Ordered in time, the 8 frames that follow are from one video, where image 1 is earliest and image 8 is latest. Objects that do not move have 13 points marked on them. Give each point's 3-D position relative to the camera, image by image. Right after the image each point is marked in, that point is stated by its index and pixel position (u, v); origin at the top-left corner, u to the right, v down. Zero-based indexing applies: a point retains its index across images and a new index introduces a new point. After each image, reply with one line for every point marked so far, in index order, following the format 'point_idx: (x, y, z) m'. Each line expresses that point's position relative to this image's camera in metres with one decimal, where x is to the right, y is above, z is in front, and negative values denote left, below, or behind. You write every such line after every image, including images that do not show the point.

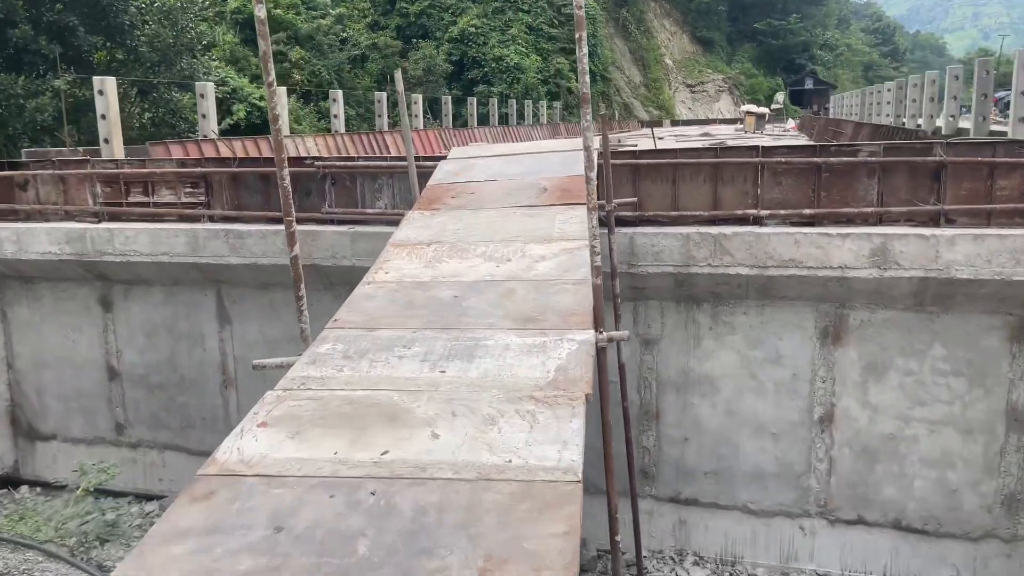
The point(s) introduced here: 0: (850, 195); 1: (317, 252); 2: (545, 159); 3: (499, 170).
0: (+3.1, +0.9, +7.5) m
1: (-2.2, +0.4, +8.8) m
2: (+0.3, +1.2, +7.7) m
3: (-0.1, +1.1, +7.5) m
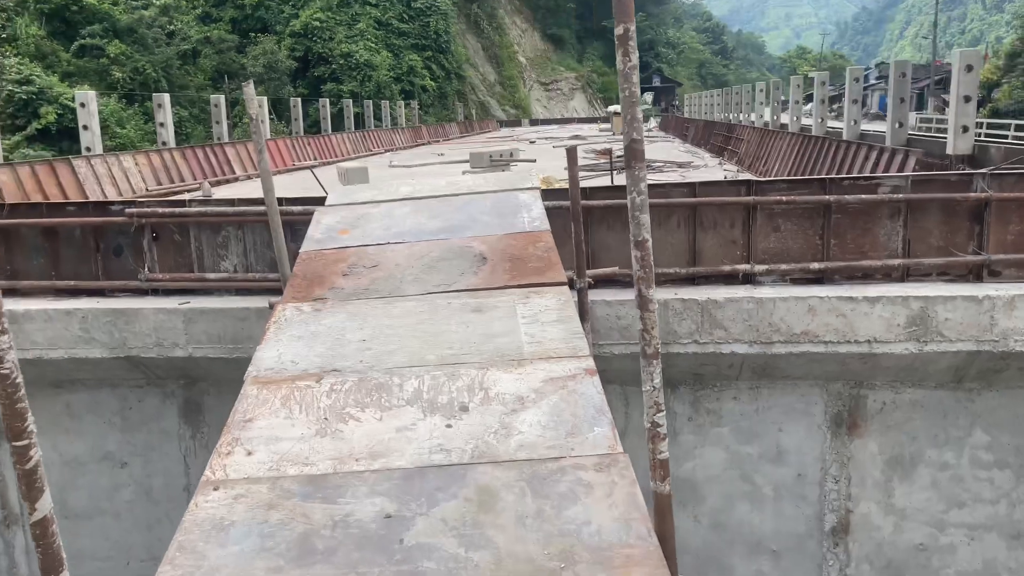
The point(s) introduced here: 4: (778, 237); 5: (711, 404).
0: (+2.5, +0.3, +5.7) m
1: (-2.9, -0.4, +6.1) m
2: (-0.3, +0.5, +5.4) m
3: (-0.7, +0.4, +5.2) m
4: (+1.9, +0.4, +5.8) m
5: (+1.5, -0.9, +6.0) m
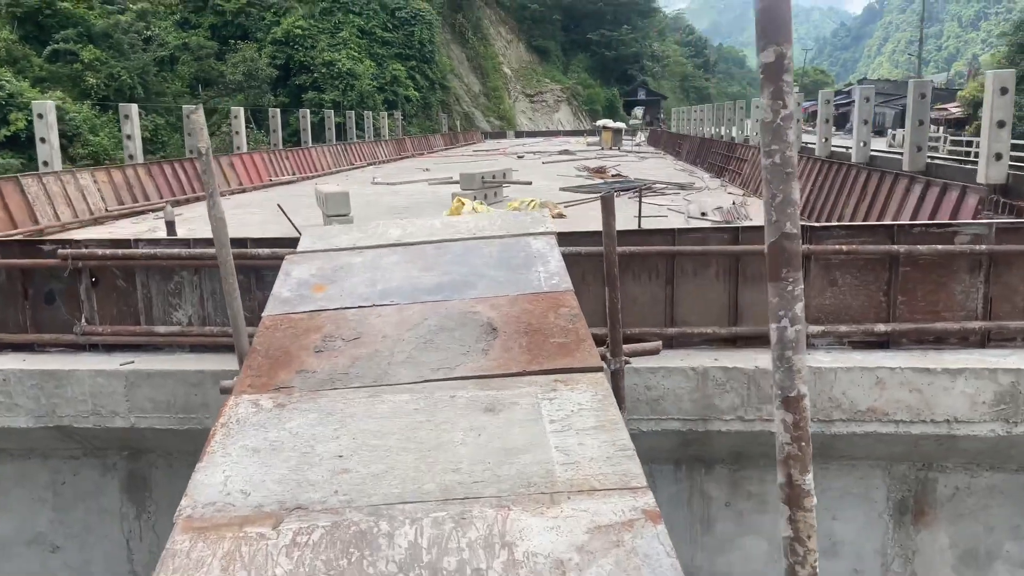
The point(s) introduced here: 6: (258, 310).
0: (+2.6, -0.1, +4.9) m
1: (-2.9, -0.8, +5.1) m
2: (-0.2, +0.2, +4.5) m
3: (-0.6, 0.0, +4.2) m
4: (+2.0, 0.0, +4.9) m
5: (+1.5, -1.3, +5.1) m
6: (-1.7, -0.1, +5.4) m
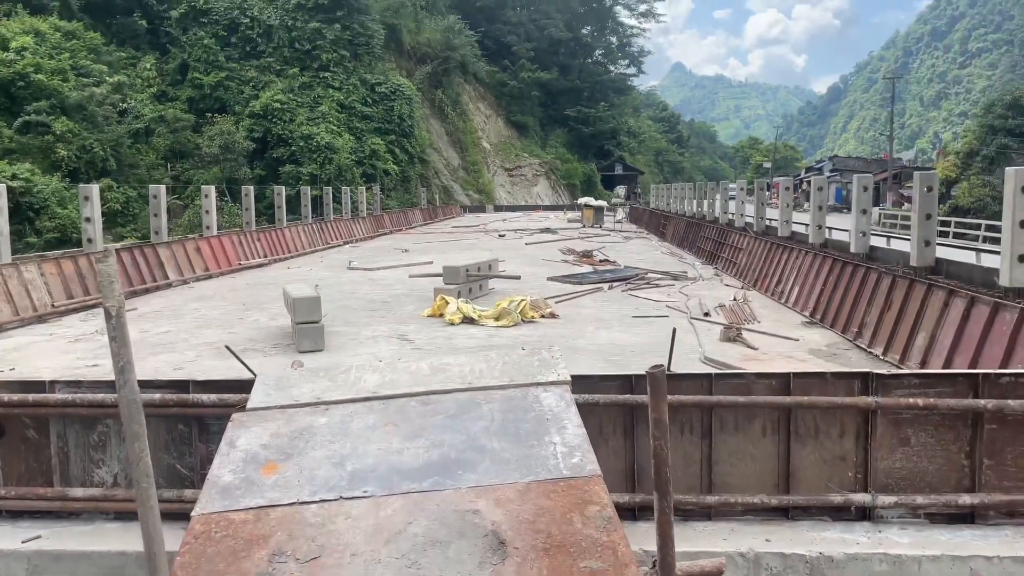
0: (+2.6, -0.9, +4.0) m
1: (-2.9, -1.6, +4.0) m
2: (-0.2, -0.6, +3.6) m
3: (-0.6, -0.7, +3.3) m
4: (+2.0, -0.8, +4.1) m
5: (+1.5, -2.1, +4.1) m
6: (-1.7, -1.0, +4.4) m
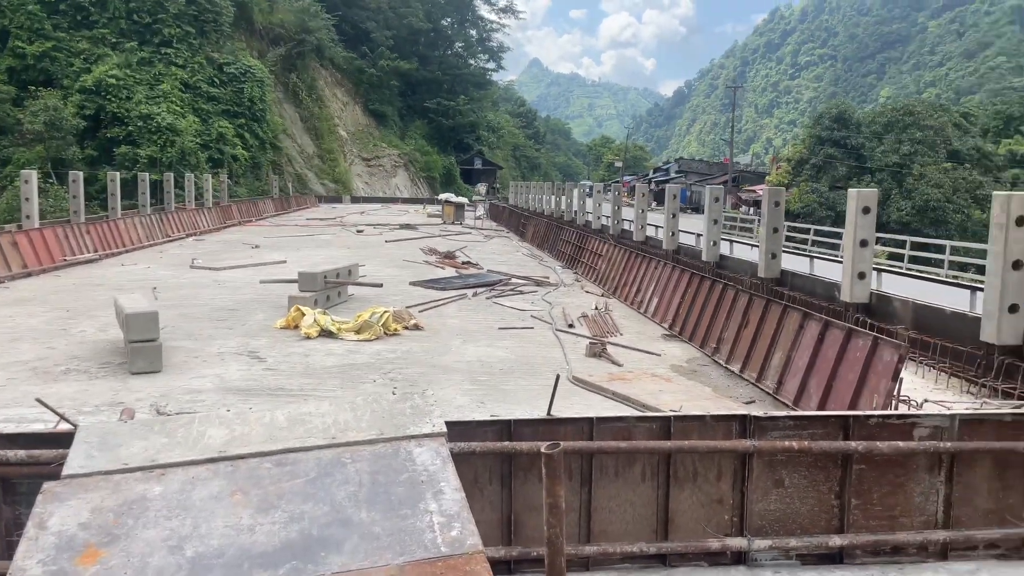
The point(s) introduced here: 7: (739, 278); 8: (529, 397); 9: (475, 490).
0: (+2.0, -1.1, +4.1) m
1: (-3.4, -1.7, +3.2) m
2: (-0.7, -0.8, +3.2) m
3: (-1.1, -0.9, +2.8) m
4: (+1.4, -1.1, +4.0) m
5: (+0.9, -2.3, +4.0) m
6: (-2.4, -1.1, +3.7) m
7: (+2.8, +0.1, +9.8) m
8: (+0.1, -0.9, +6.8) m
9: (-0.2, -1.0, +3.9) m
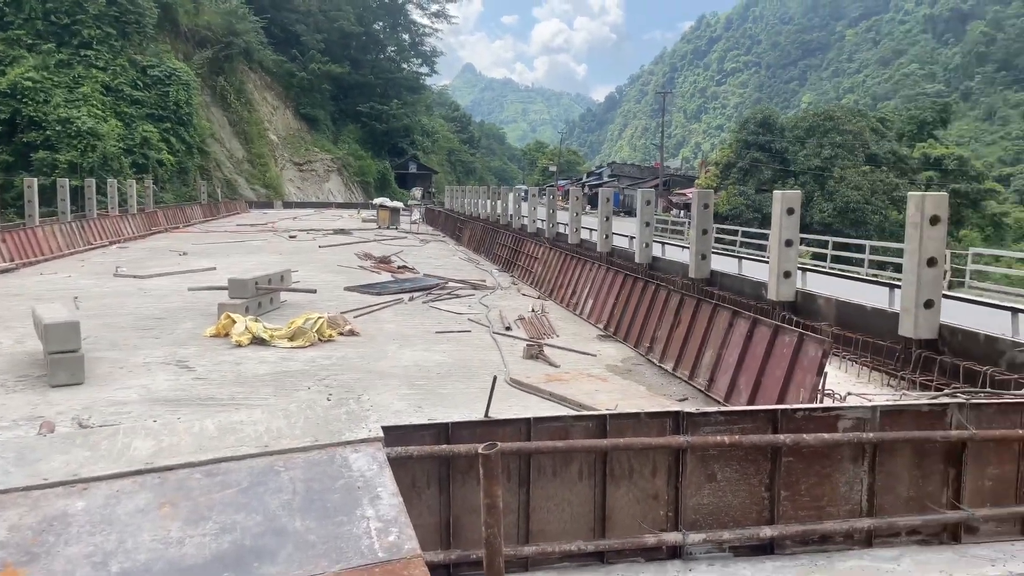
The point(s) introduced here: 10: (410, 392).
0: (+1.6, -1.1, +4.2) m
1: (-3.6, -1.8, +2.9) m
2: (-1.0, -0.8, +3.1) m
3: (-1.3, -0.9, +2.7) m
4: (+1.0, -1.0, +4.1) m
5: (+0.6, -2.3, +4.1) m
6: (-2.6, -1.2, +3.5) m
7: (+2.0, +0.1, +10.0) m
8: (-0.4, -1.0, +6.8) m
9: (-0.5, -1.0, +3.9) m
10: (-0.9, -0.9, +7.0) m
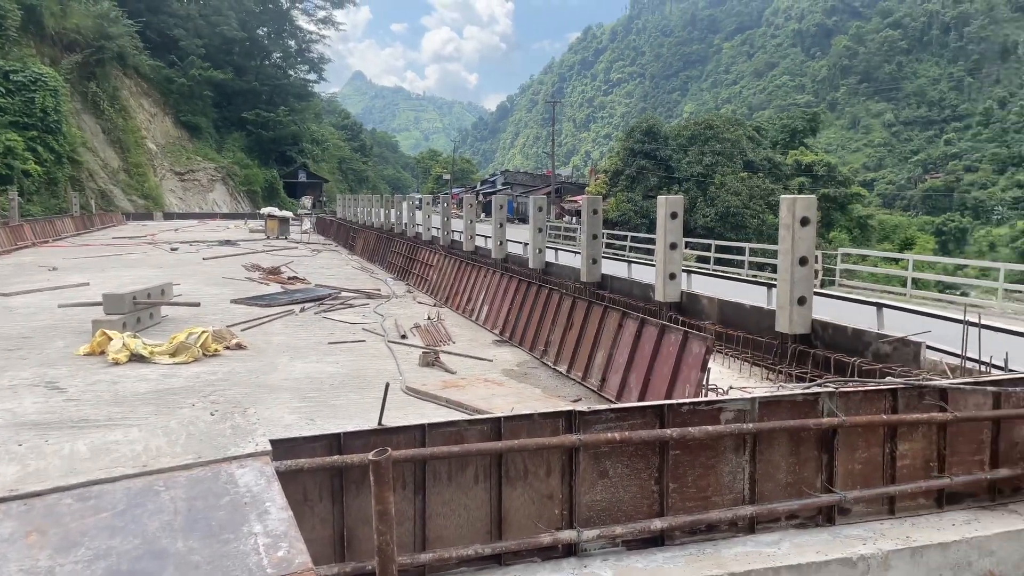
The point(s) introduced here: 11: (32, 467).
0: (+1.1, -1.1, +4.4) m
1: (-4.0, -1.9, +2.4) m
2: (-1.4, -0.9, +2.9) m
3: (-1.6, -1.0, +2.5) m
4: (+0.5, -1.1, +4.2) m
5: (+0.1, -2.3, +4.1) m
6: (-3.1, -1.3, +3.1) m
7: (+0.7, +0.1, +10.2) m
8: (-1.3, -1.0, +6.7) m
9: (-1.0, -1.0, +3.8) m
10: (-1.8, -1.0, +6.8) m
11: (-2.0, -0.7, +3.3) m
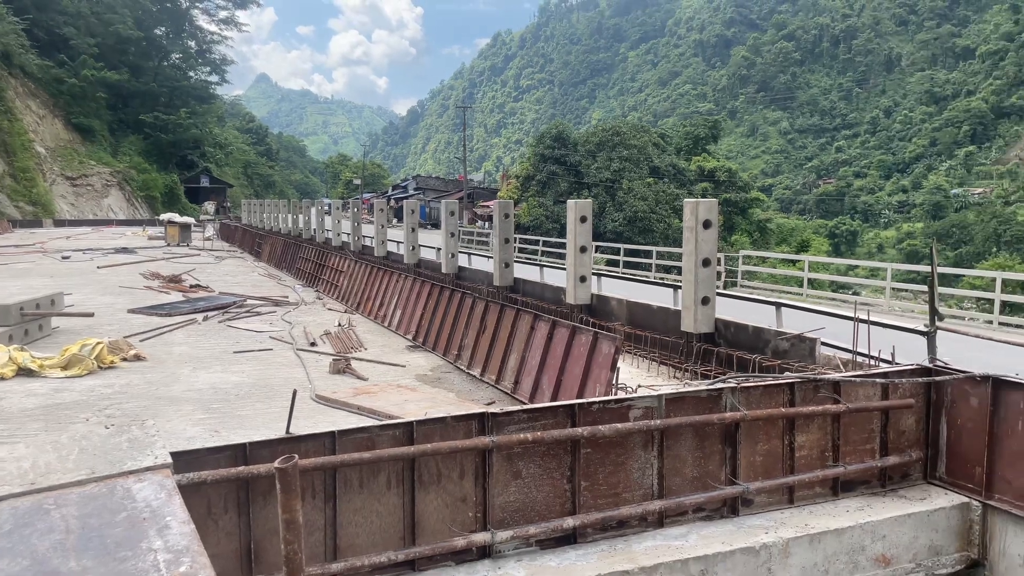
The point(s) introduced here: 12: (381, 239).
0: (+0.6, -1.1, +4.5) m
1: (-4.2, -1.9, +1.9) m
2: (-1.7, -0.9, +2.8) m
3: (-1.9, -1.0, +2.3) m
4: (0.0, -1.1, +4.3) m
5: (-0.3, -2.3, +4.1) m
6: (-3.4, -1.3, +2.8) m
7: (-0.5, 0.0, +10.2) m
8: (-2.0, -1.1, +6.5) m
9: (-1.4, -1.1, +3.6) m
10: (-2.5, -1.1, +6.6) m
11: (-2.3, -0.7, +3.0) m
12: (-2.2, +0.8, +13.3) m
